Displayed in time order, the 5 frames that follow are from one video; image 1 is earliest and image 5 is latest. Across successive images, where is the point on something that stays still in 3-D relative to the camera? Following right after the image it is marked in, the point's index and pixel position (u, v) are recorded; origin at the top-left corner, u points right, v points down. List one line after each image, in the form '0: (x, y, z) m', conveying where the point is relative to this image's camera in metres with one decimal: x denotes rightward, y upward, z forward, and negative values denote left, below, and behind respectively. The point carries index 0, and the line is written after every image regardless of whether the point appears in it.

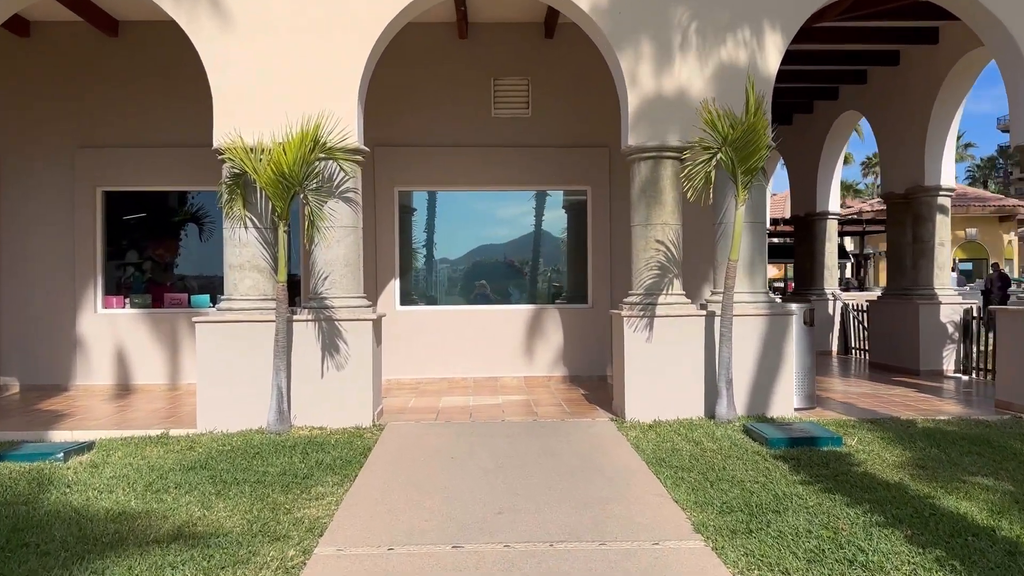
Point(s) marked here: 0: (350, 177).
0: (-1.4, +1.0, +7.1) m
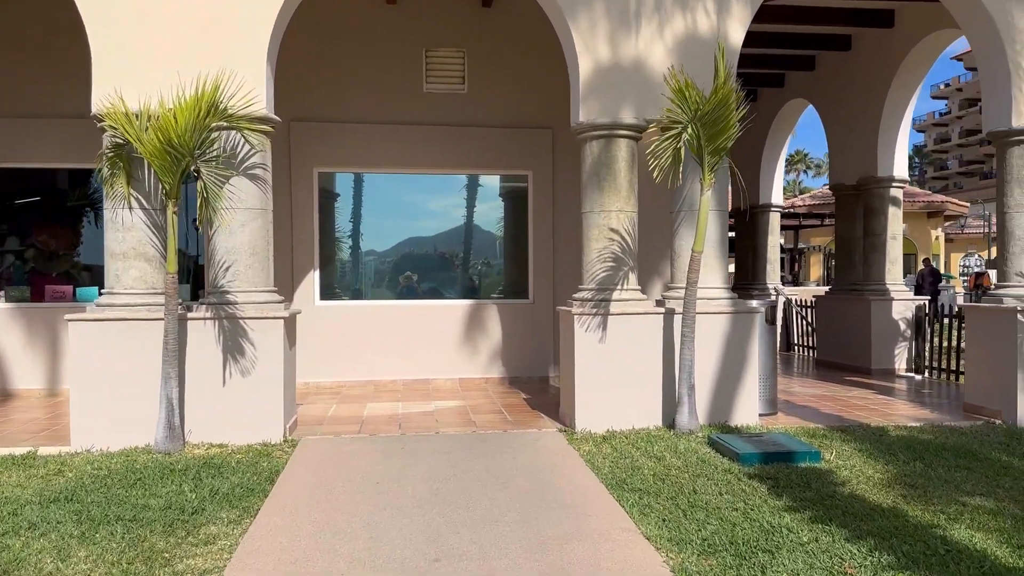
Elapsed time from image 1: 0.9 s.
0: (-1.9, +1.0, +6.1) m
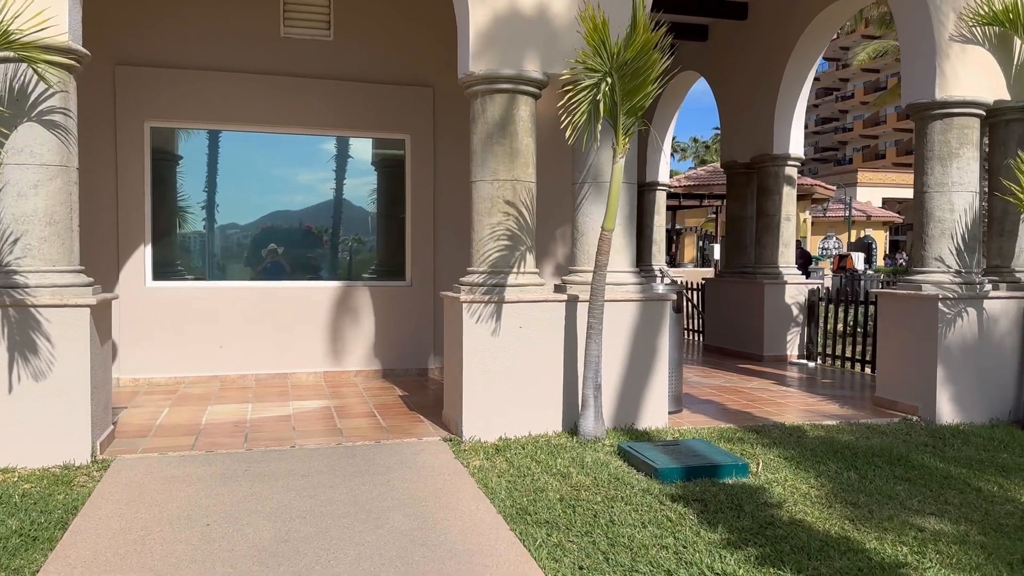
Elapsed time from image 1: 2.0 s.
0: (-2.6, +1.1, +4.7) m
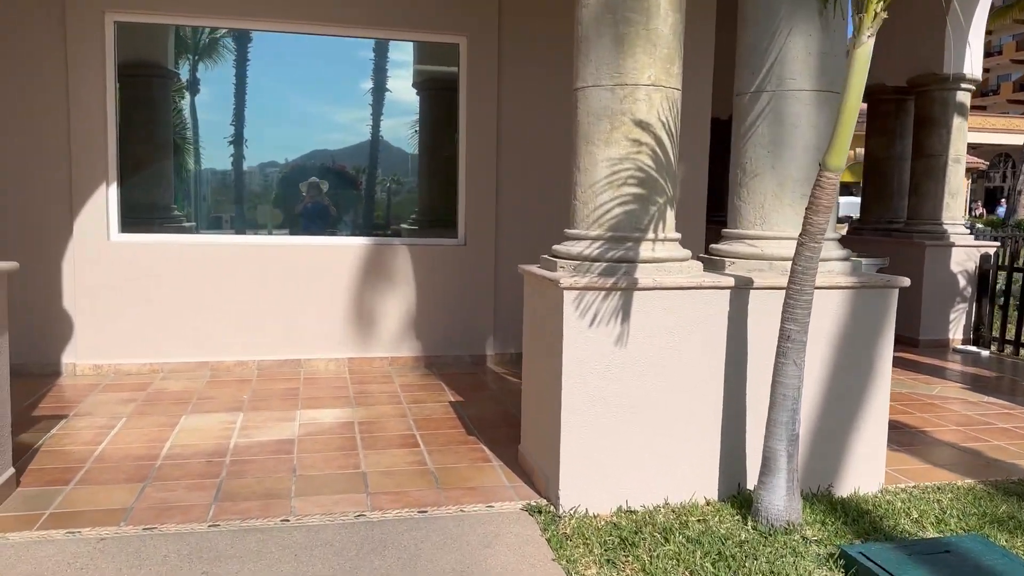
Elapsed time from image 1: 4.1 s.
0: (-2.1, +1.2, +2.7) m
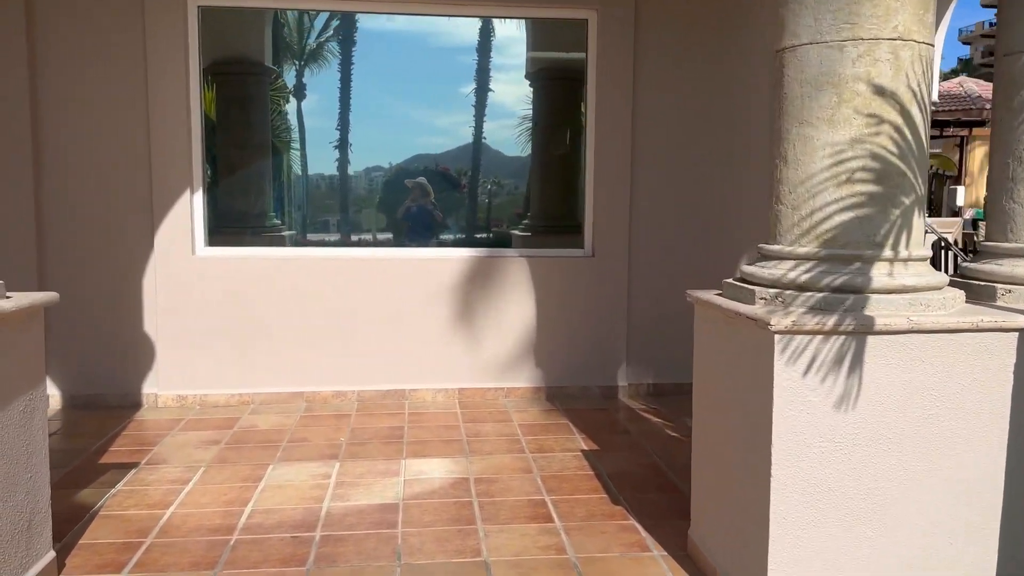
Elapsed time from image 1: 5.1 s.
0: (-1.6, +1.1, +2.0) m
